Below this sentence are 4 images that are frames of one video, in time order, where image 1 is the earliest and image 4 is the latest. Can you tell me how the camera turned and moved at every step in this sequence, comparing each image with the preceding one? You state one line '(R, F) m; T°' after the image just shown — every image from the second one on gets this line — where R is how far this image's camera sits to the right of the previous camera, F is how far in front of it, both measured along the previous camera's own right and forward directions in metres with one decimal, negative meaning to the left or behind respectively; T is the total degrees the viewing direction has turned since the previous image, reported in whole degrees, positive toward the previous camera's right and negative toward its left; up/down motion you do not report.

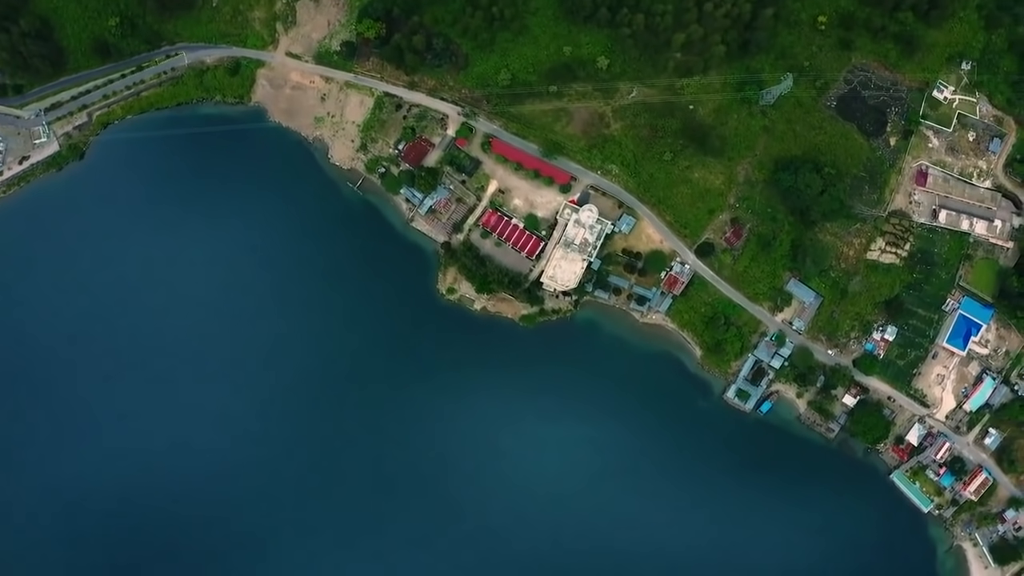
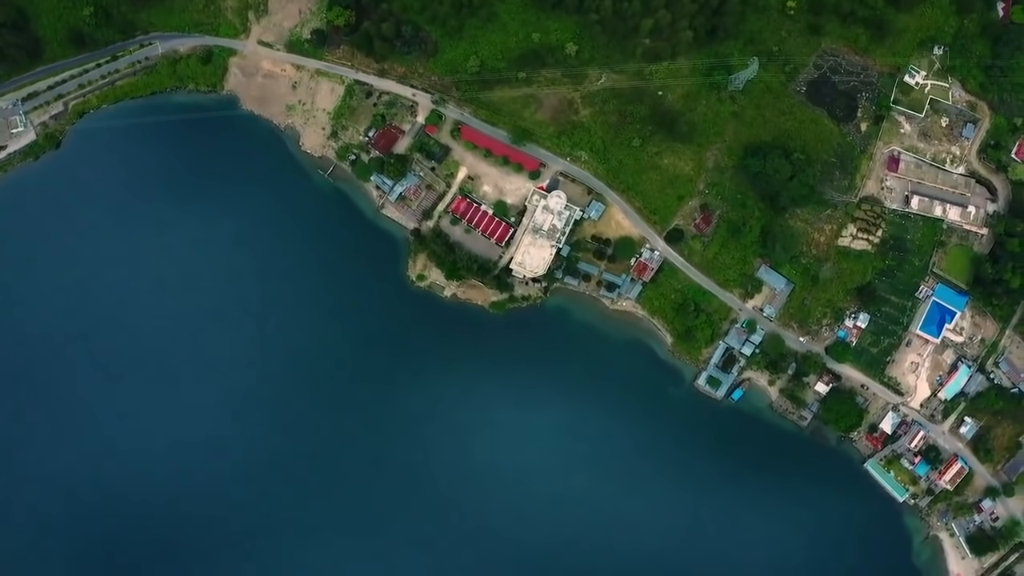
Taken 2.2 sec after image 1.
(+3.6, 0.0) m; -1°
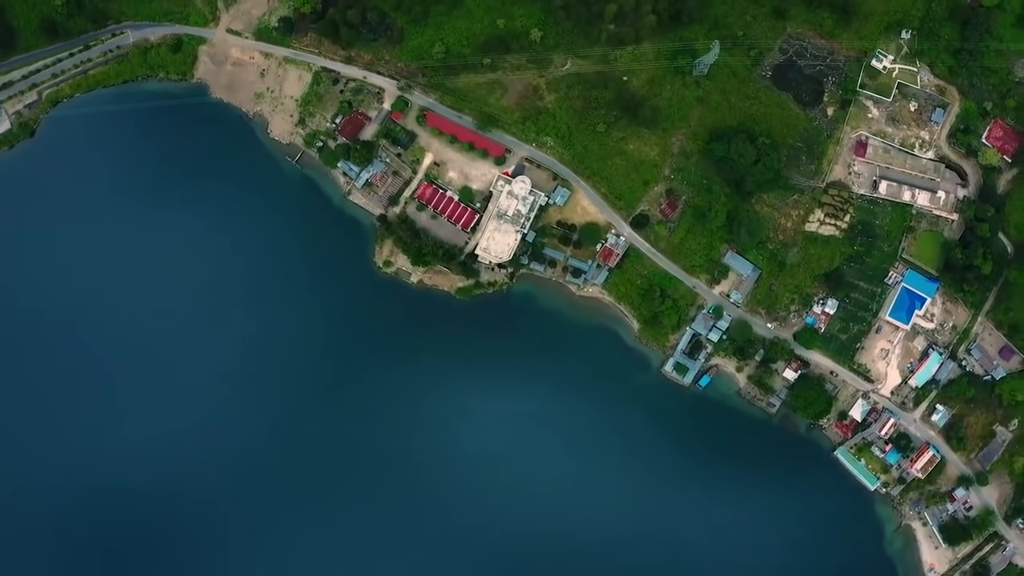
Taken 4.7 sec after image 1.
(+4.1, 0.0) m; -1°
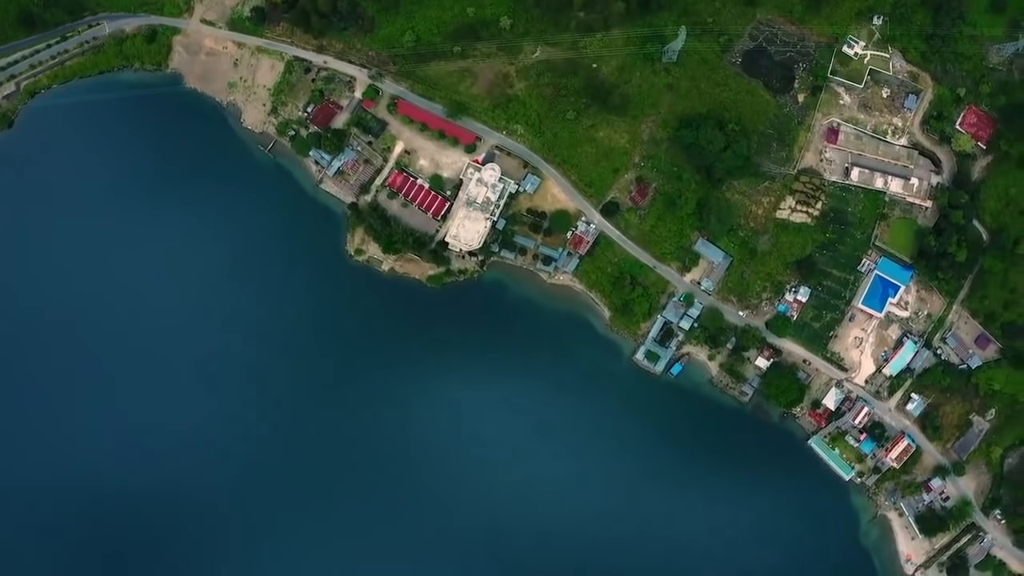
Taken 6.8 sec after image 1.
(+3.5, 0.0) m; -1°
